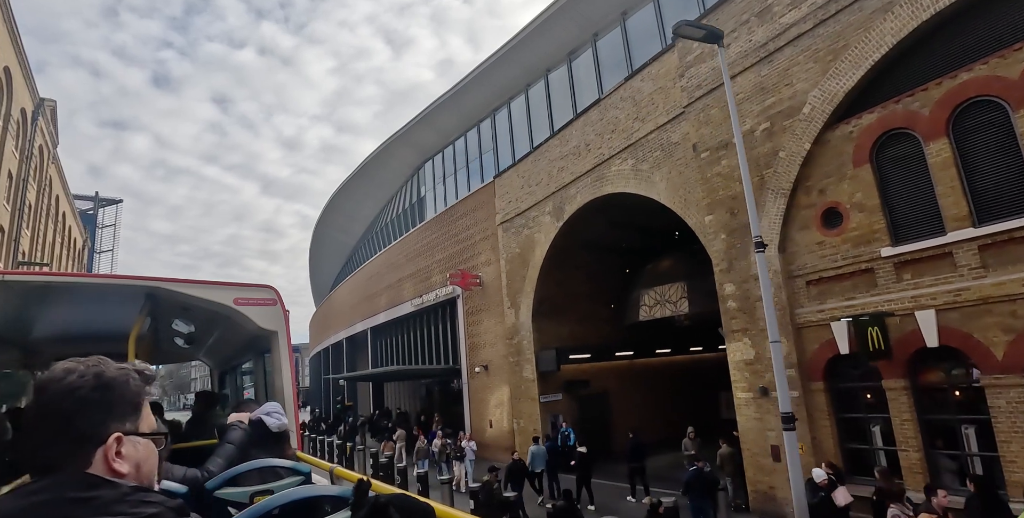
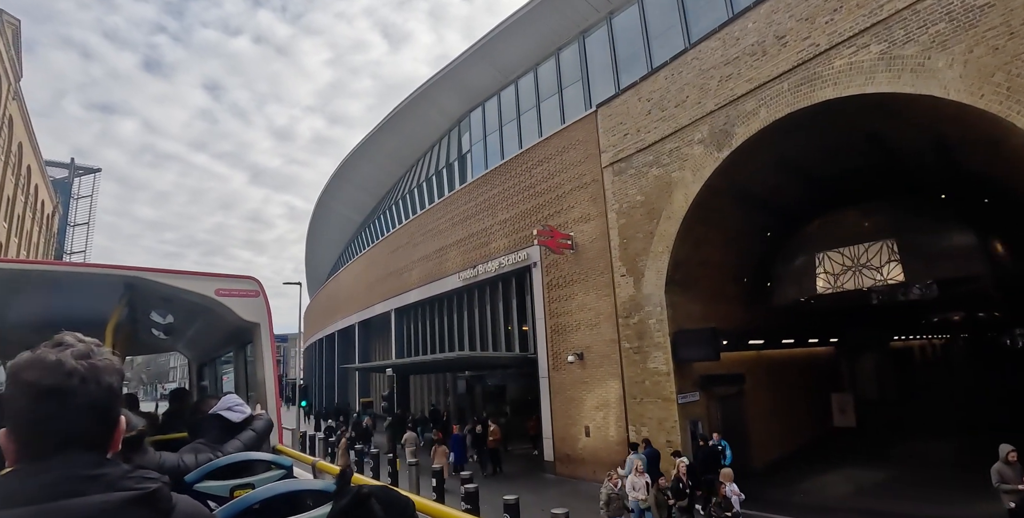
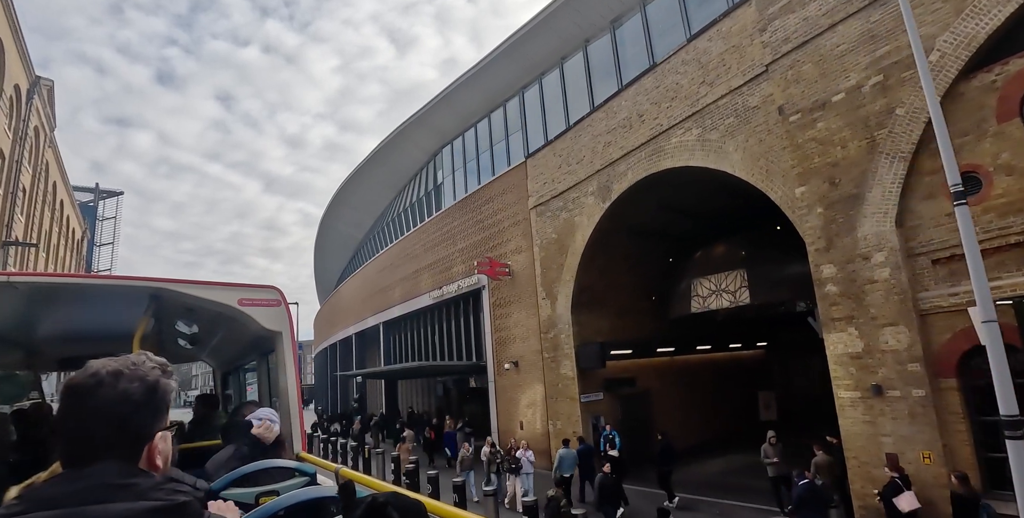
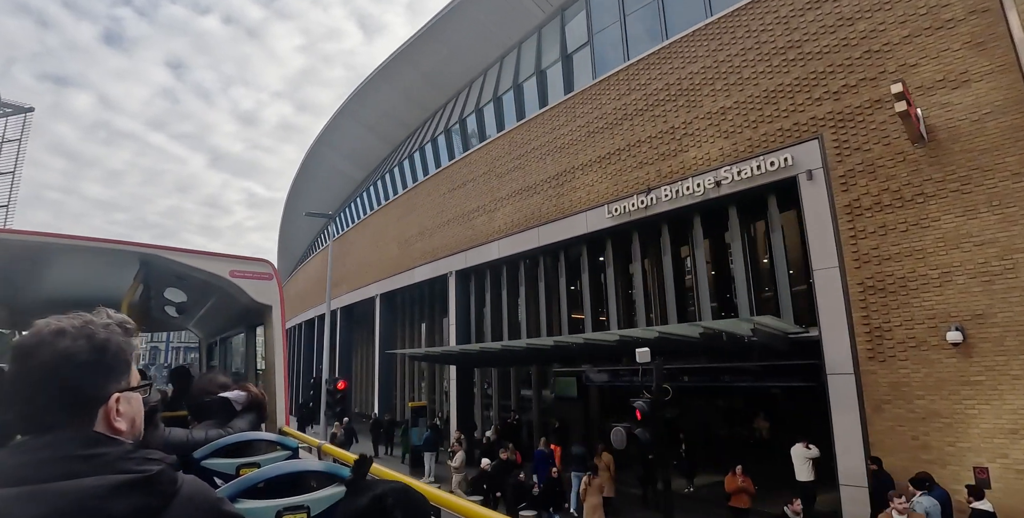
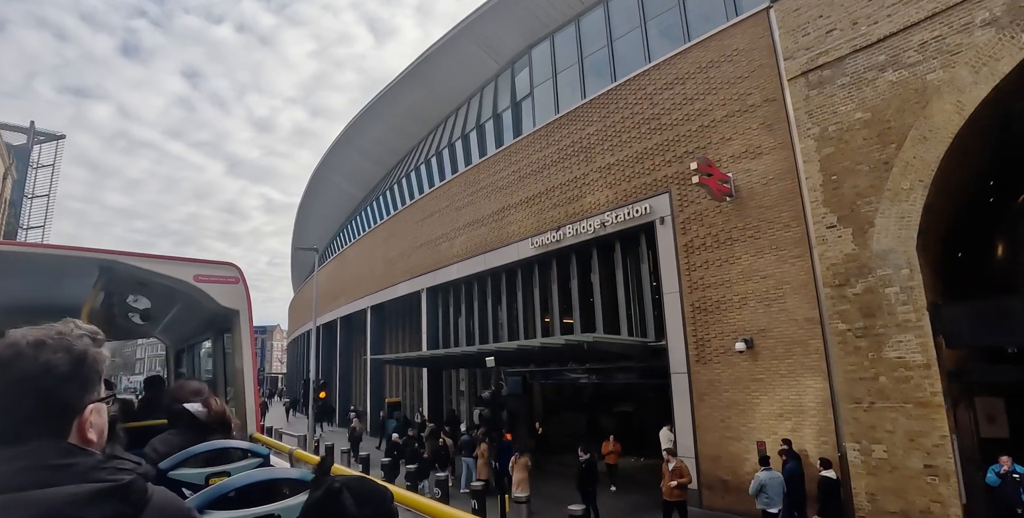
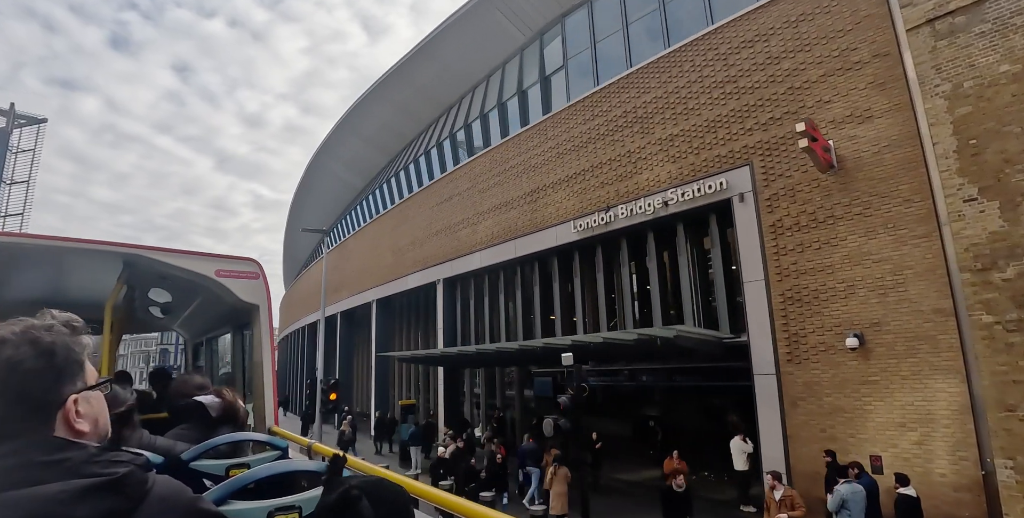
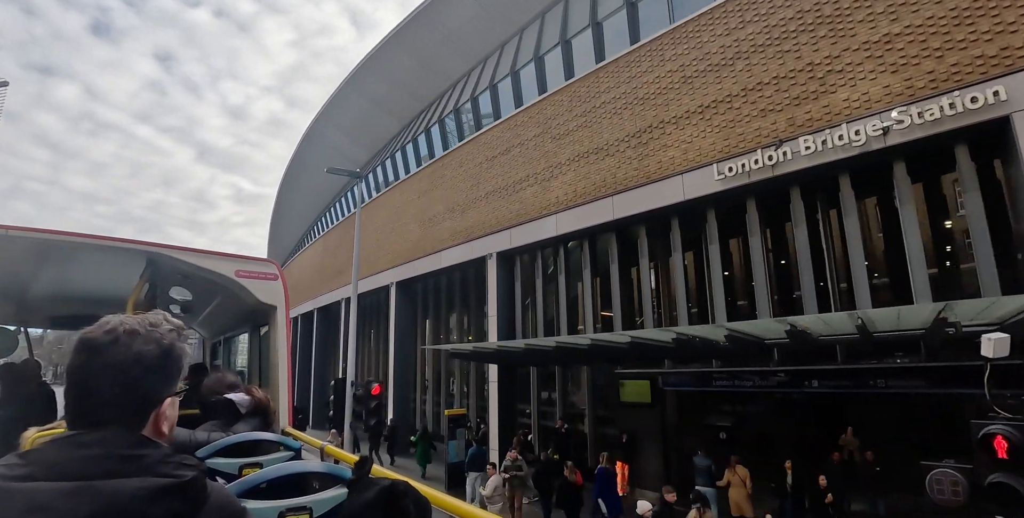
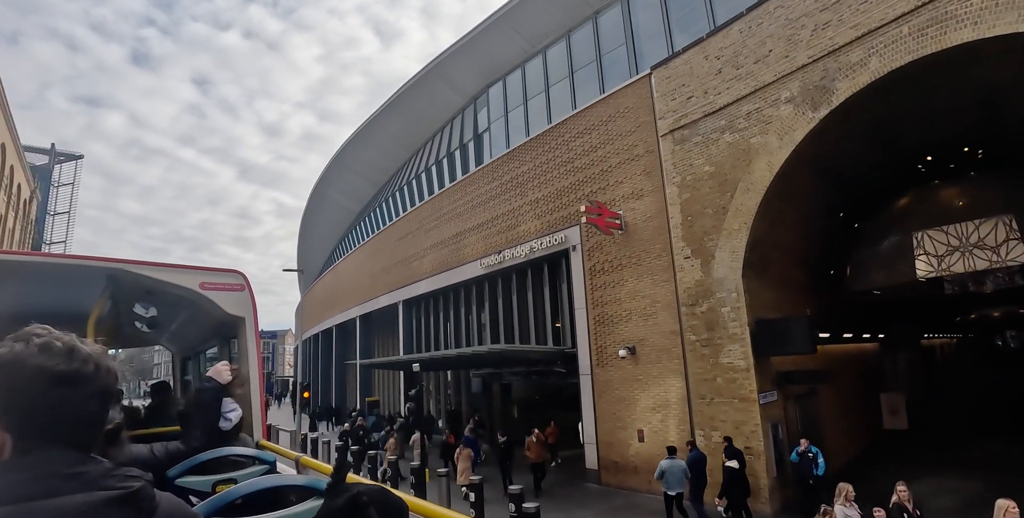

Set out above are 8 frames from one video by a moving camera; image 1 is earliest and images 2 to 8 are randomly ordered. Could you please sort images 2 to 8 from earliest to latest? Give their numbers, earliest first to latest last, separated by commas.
3, 2, 8, 5, 6, 4, 7
